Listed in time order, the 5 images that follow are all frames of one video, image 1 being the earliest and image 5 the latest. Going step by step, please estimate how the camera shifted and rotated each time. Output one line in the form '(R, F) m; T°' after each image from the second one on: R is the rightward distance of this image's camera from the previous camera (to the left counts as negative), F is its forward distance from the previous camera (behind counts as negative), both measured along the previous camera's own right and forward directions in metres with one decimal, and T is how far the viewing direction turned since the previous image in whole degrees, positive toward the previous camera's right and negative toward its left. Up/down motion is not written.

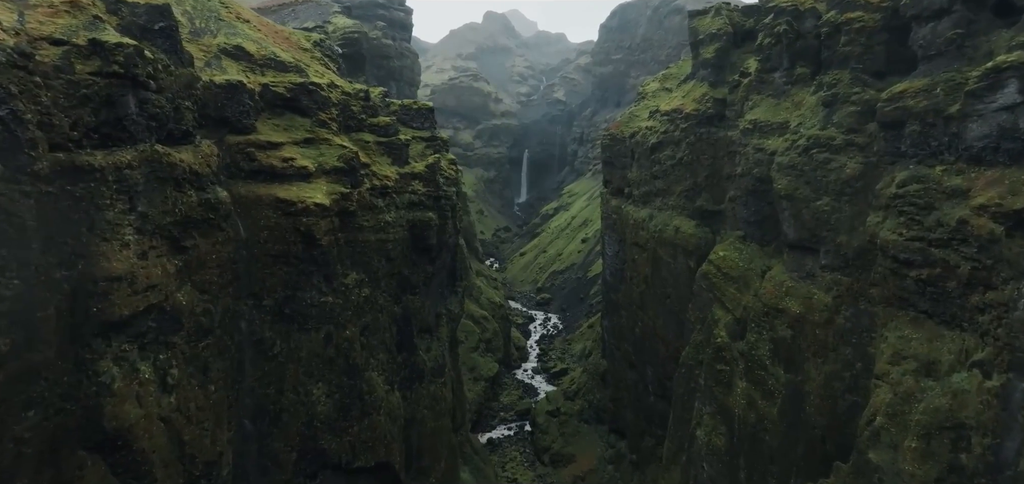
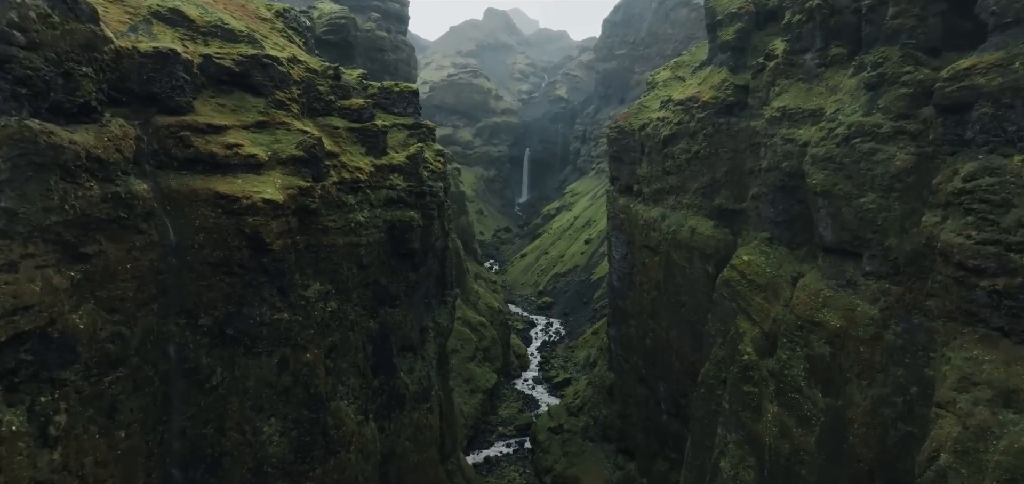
(+0.3, +5.5) m; 0°
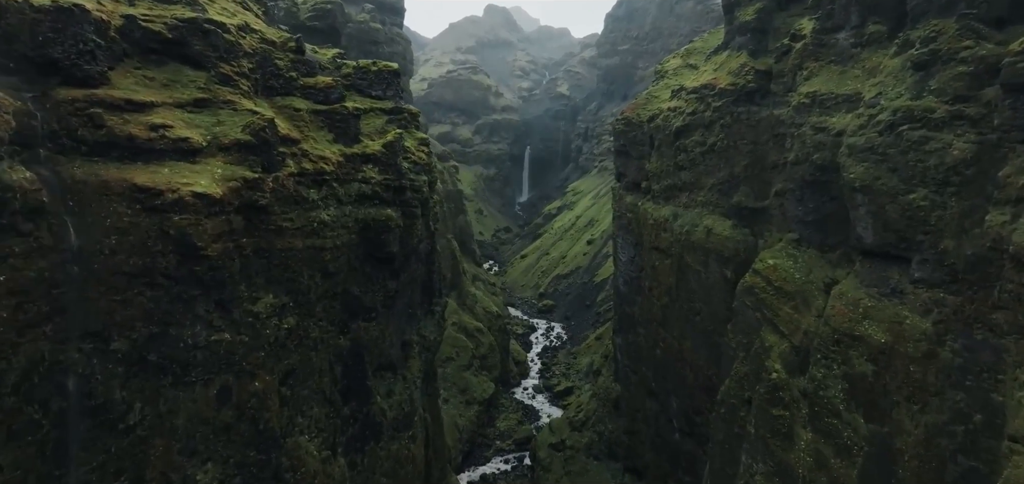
(+0.3, +4.8) m; 0°
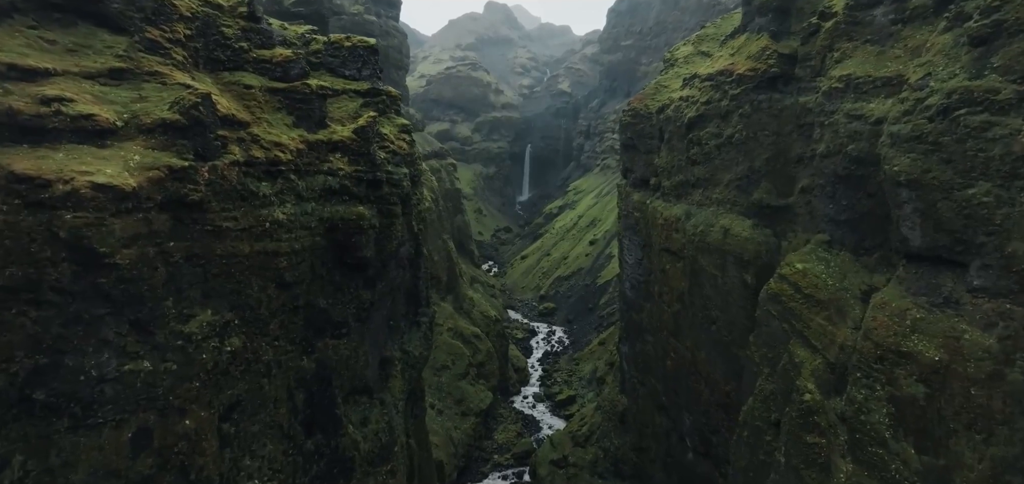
(+0.3, +4.3) m; 0°
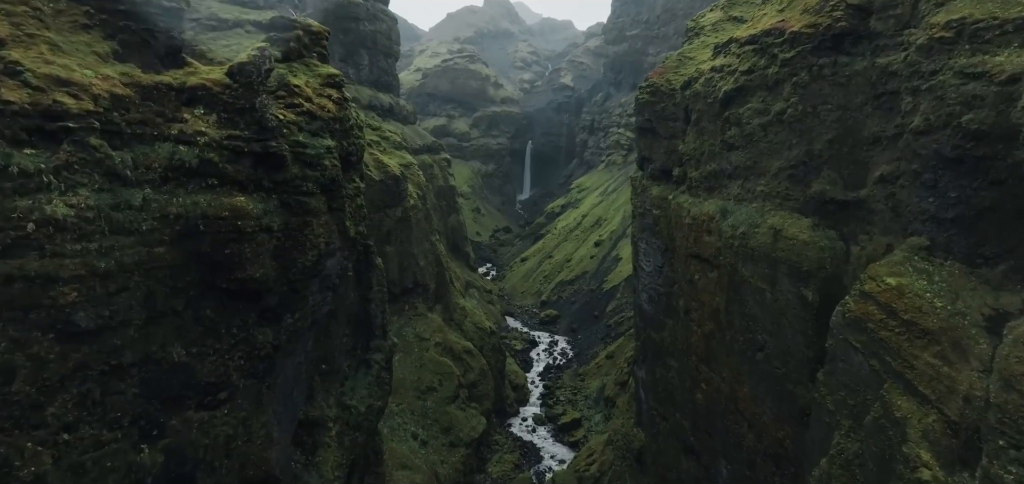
(+0.6, +9.3) m; 0°
